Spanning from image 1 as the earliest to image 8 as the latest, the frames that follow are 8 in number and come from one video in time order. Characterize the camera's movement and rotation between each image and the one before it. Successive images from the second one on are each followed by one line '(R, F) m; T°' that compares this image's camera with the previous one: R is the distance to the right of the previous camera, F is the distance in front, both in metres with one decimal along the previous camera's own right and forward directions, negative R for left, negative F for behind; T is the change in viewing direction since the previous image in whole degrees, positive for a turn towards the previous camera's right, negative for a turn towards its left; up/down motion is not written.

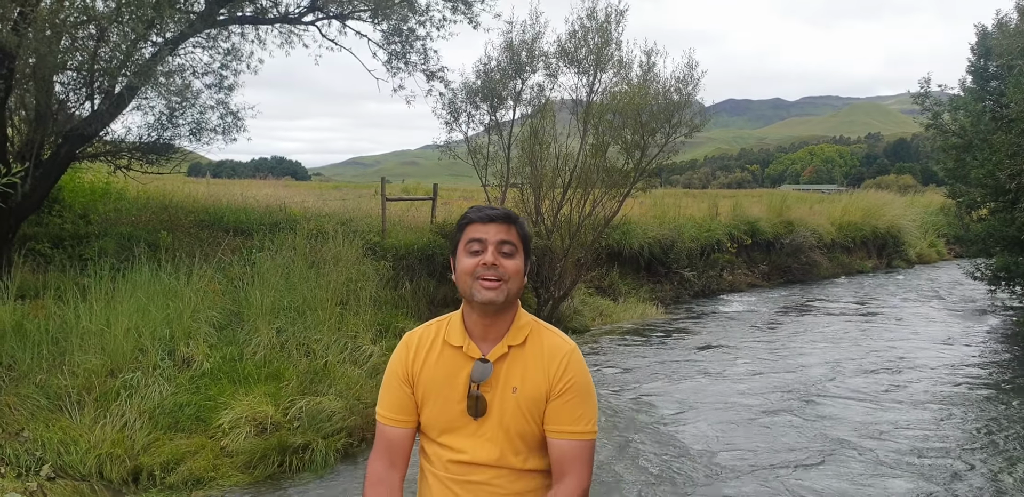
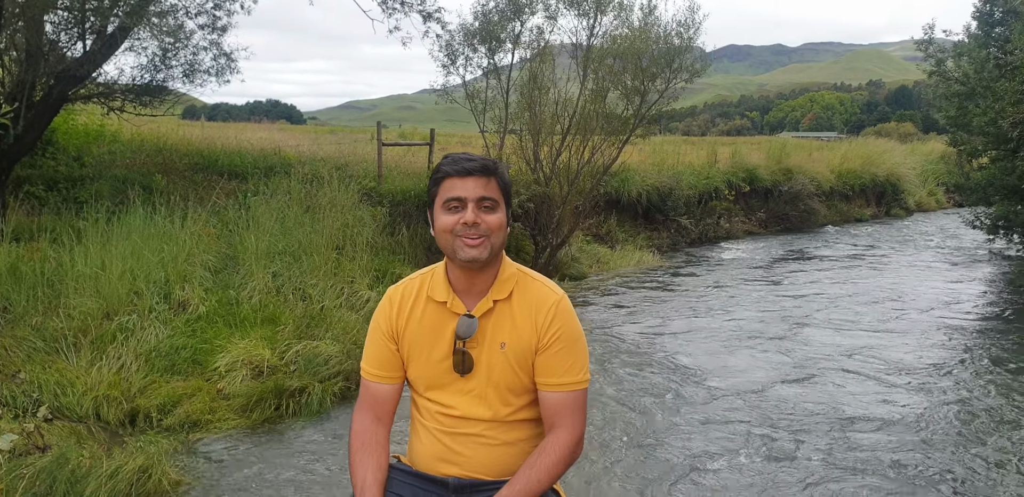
(0.0, 0.0) m; 0°
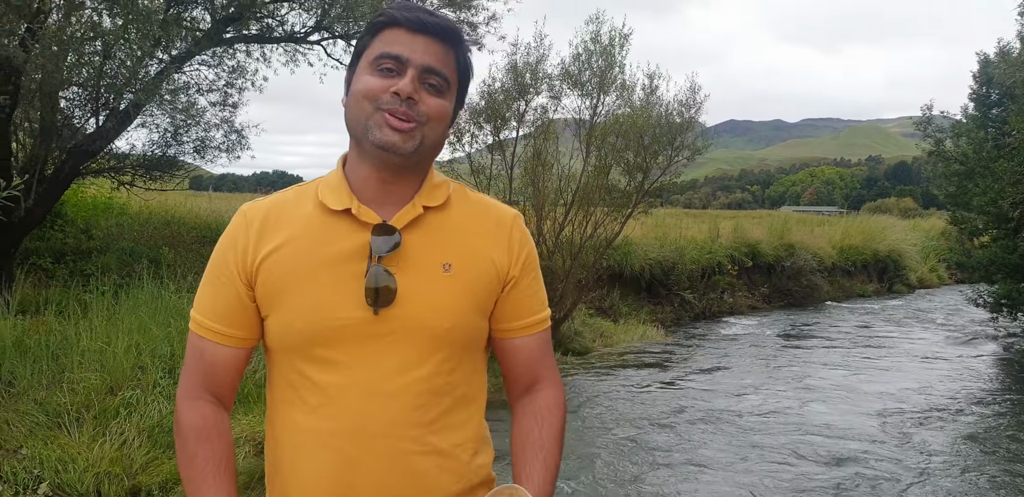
(0.0, 0.0) m; 0°
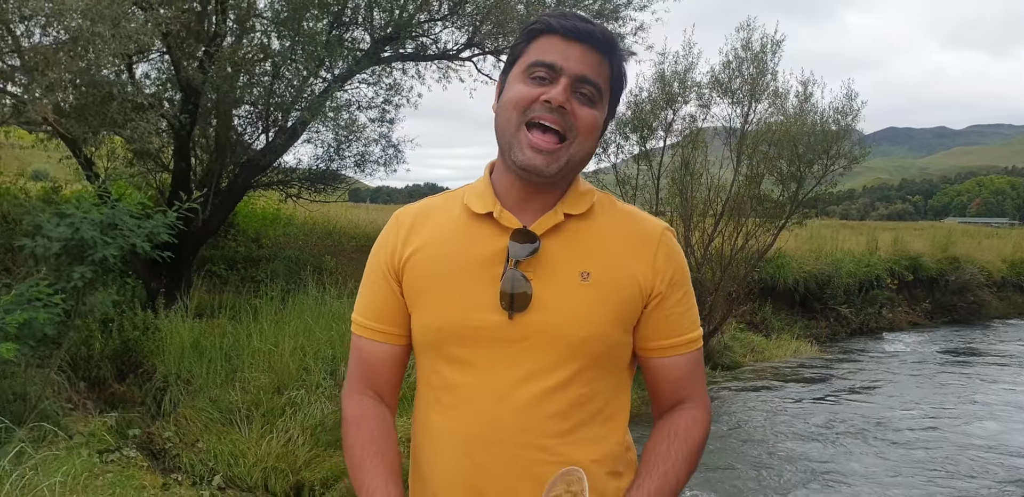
(-0.5, 0.0) m; -8°
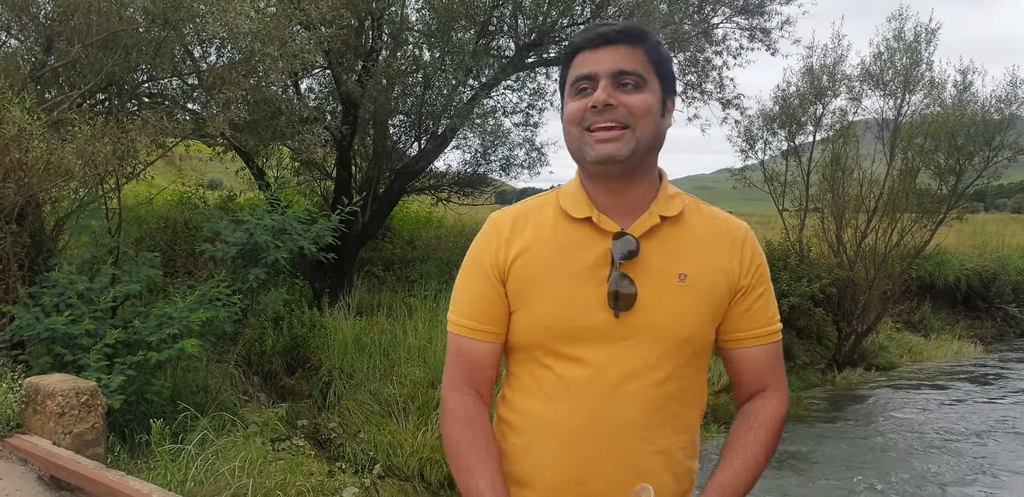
(-0.6, -0.2) m; -7°
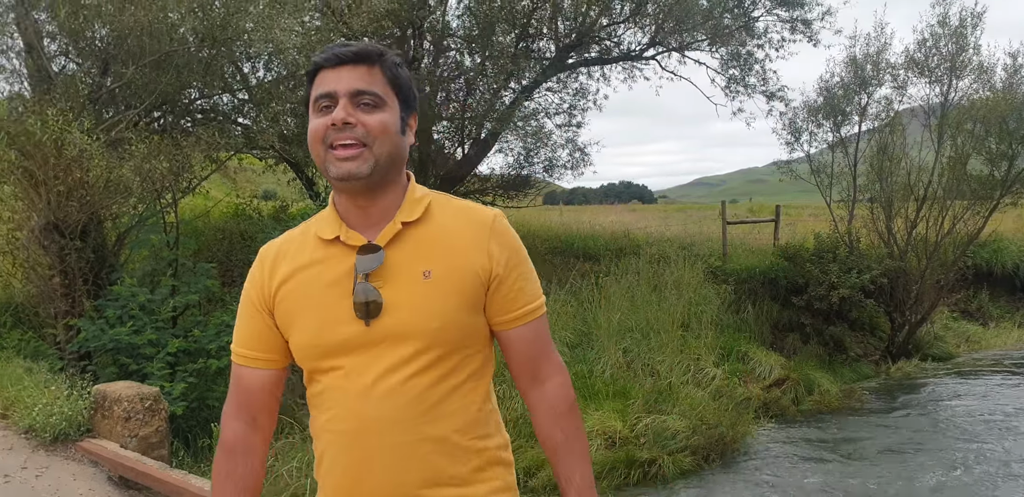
(-0.2, -0.1) m; -2°
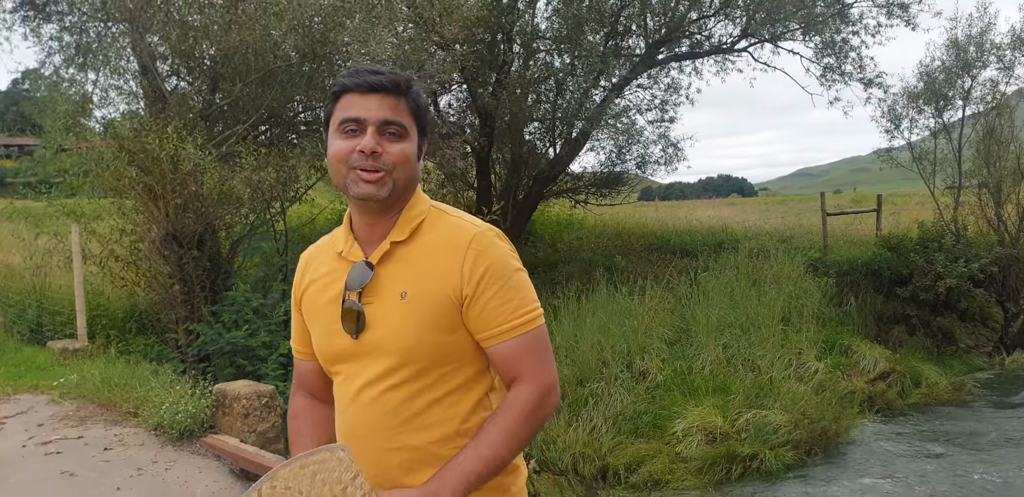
(-0.4, -0.1) m; -5°
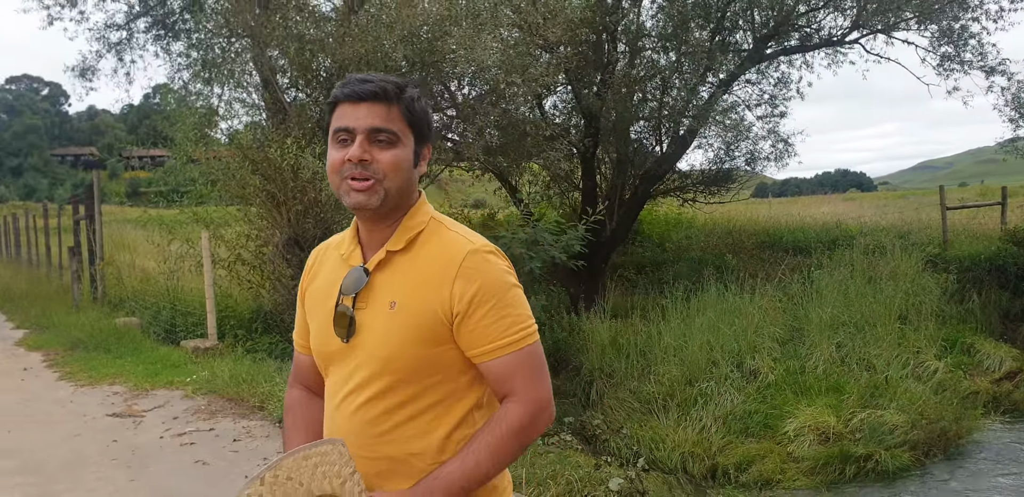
(-0.4, -0.2) m; -6°
